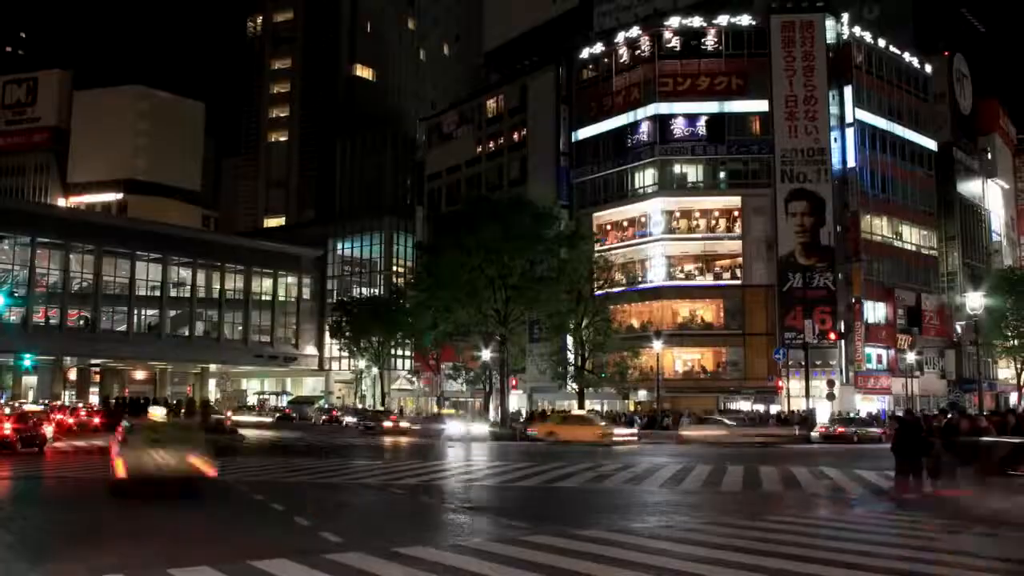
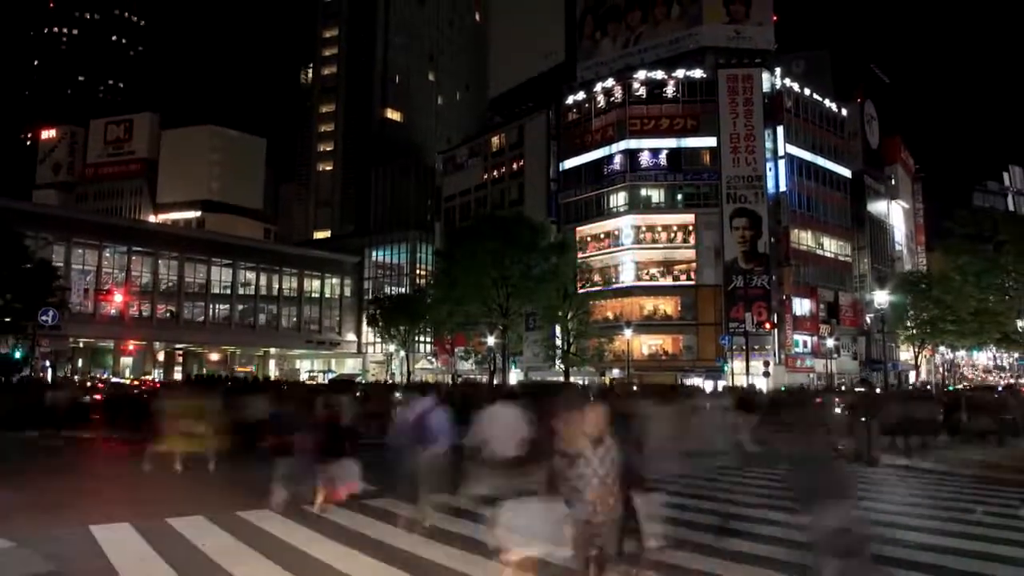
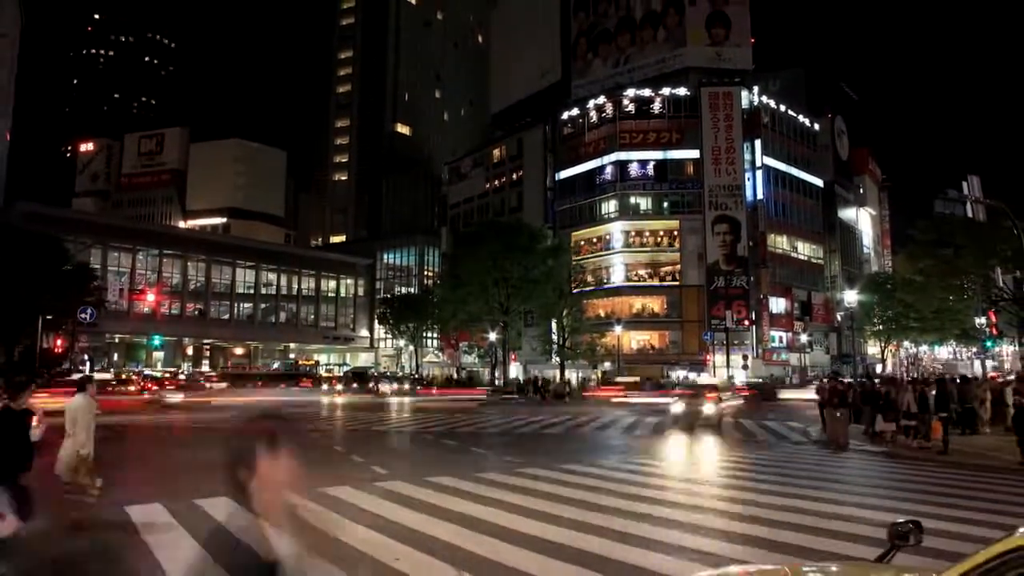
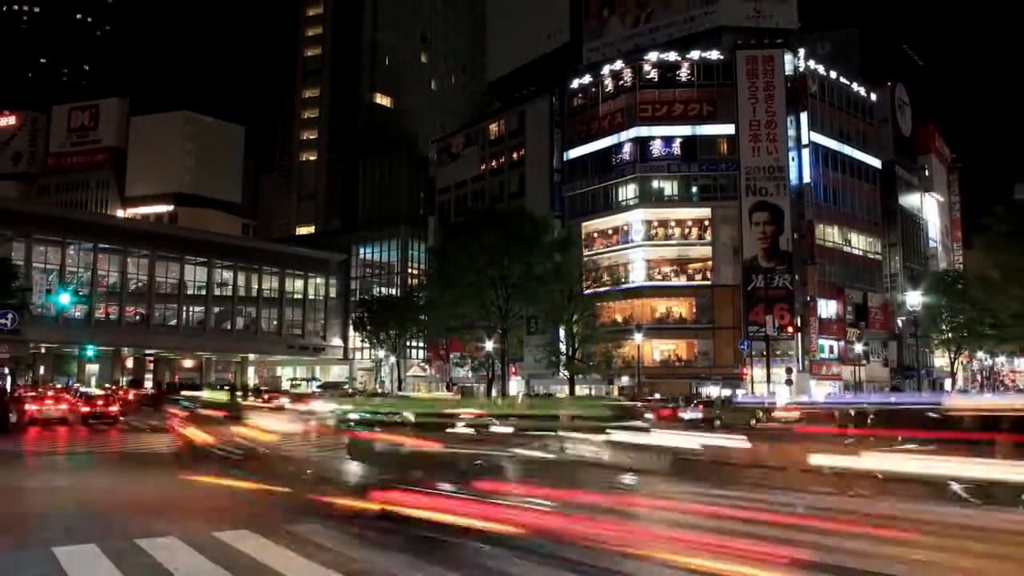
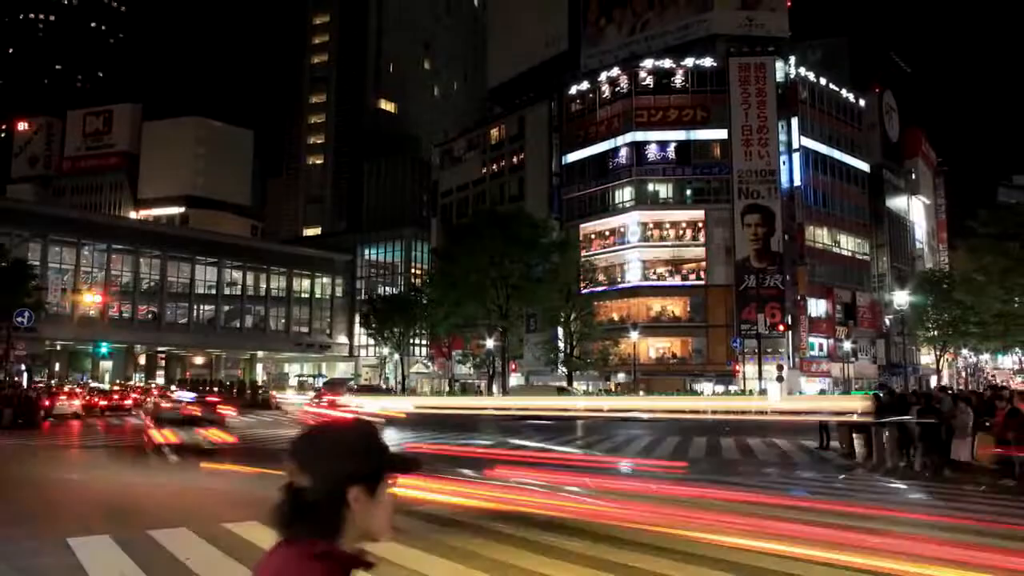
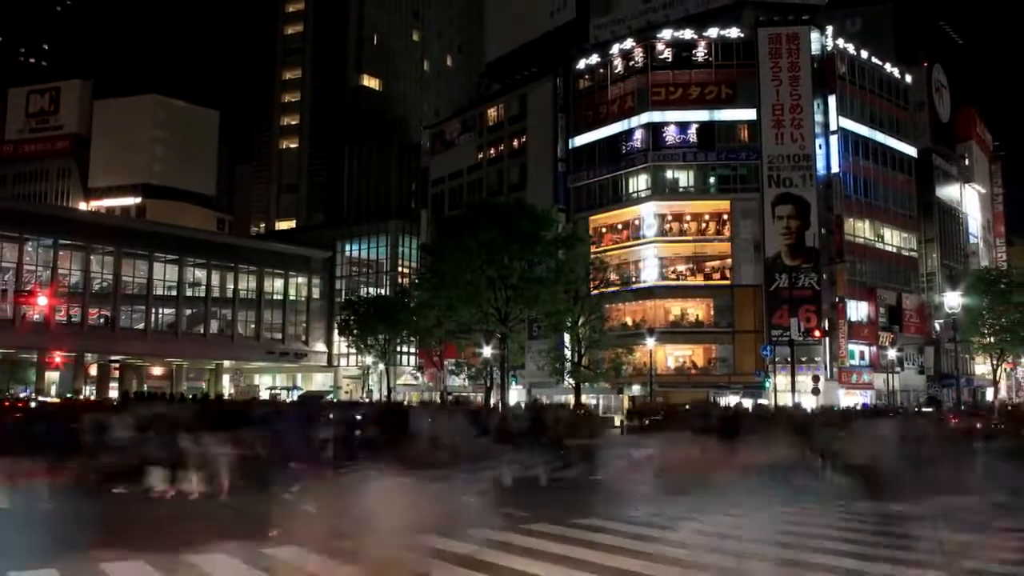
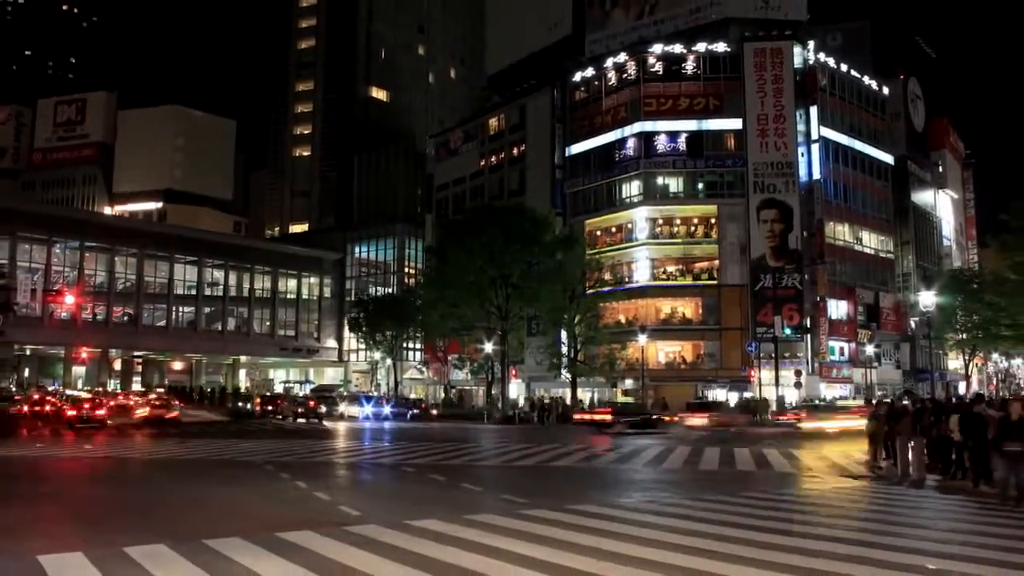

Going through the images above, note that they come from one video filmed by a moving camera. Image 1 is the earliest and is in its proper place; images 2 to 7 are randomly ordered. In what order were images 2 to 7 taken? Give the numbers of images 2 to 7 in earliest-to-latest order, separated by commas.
6, 7, 4, 5, 2, 3
